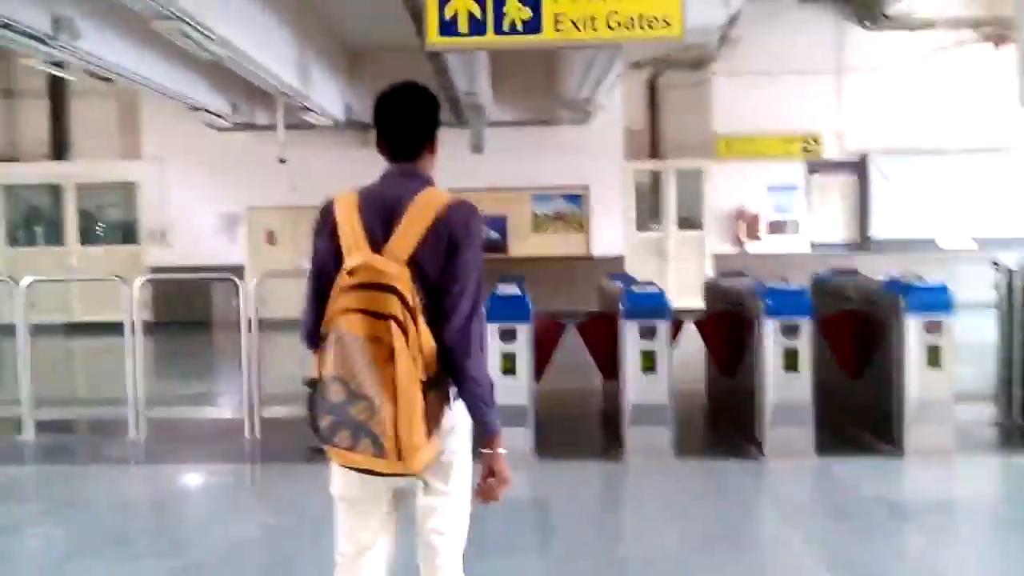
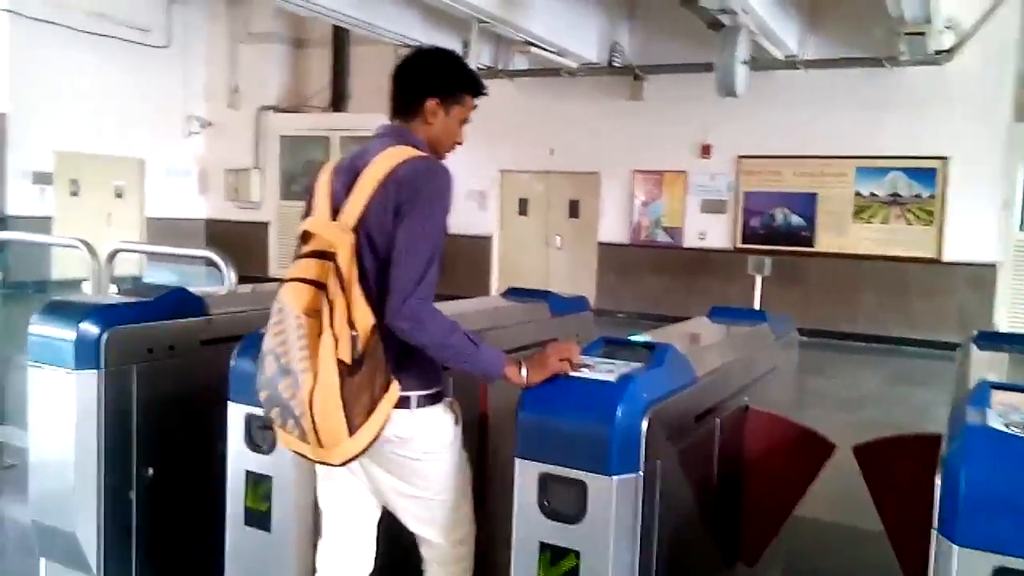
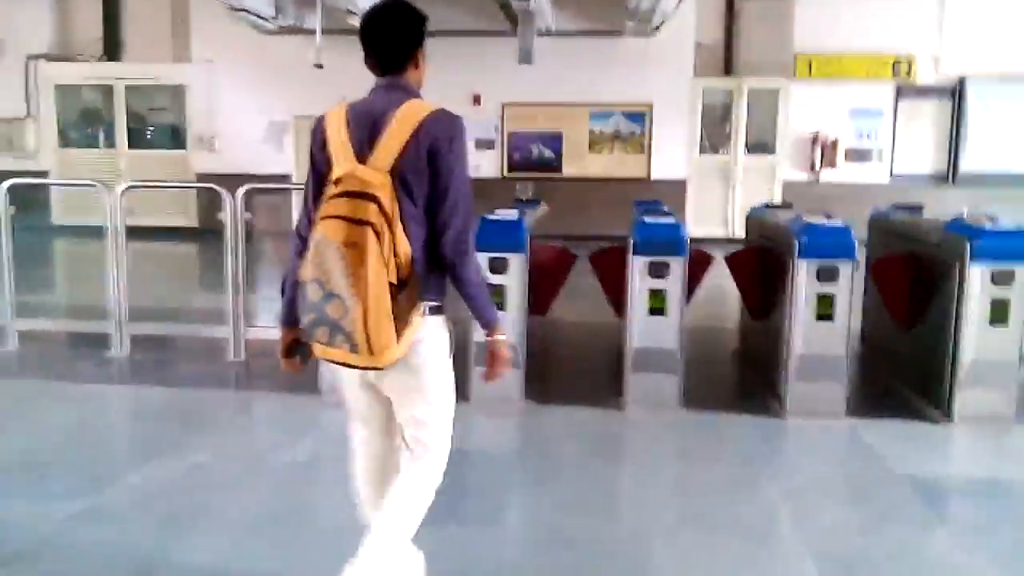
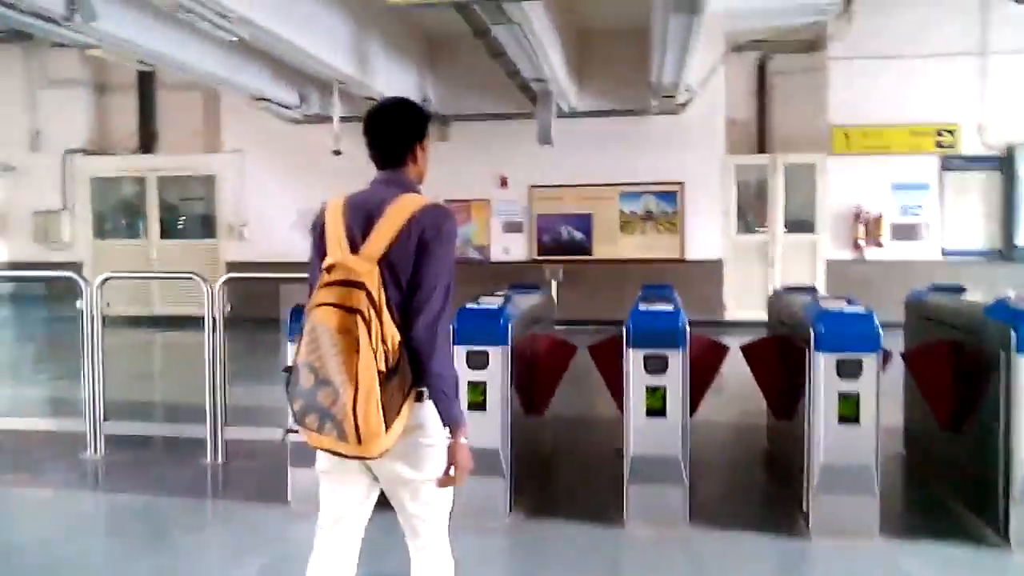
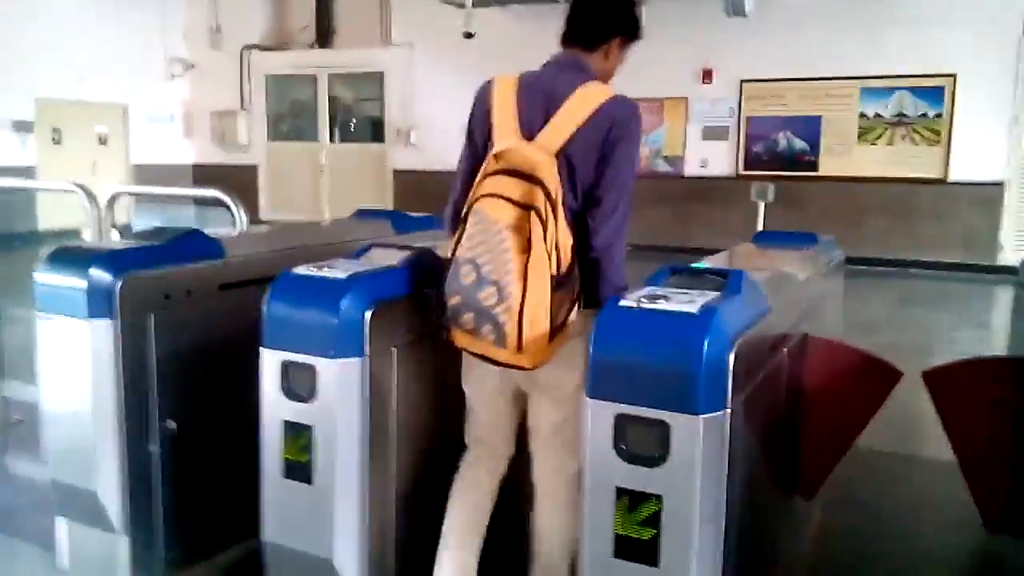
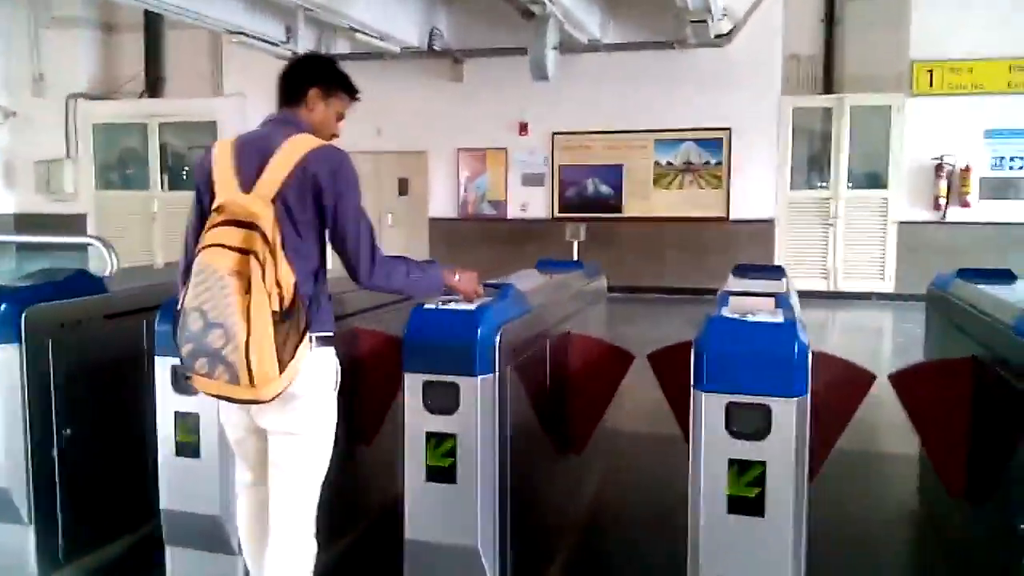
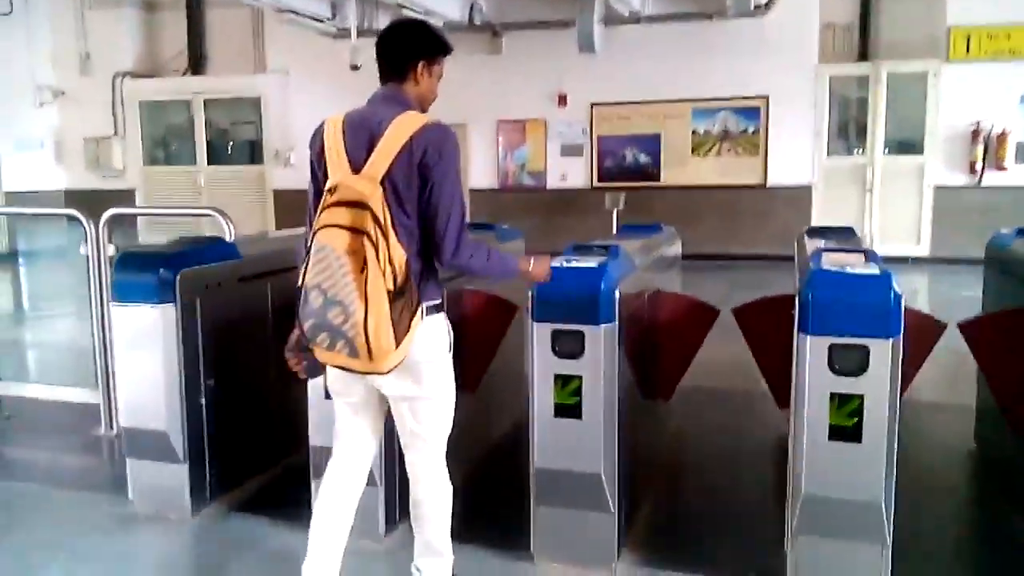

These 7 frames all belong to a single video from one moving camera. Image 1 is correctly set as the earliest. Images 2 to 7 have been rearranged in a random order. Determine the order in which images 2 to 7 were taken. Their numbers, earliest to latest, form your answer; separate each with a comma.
3, 4, 7, 6, 2, 5
